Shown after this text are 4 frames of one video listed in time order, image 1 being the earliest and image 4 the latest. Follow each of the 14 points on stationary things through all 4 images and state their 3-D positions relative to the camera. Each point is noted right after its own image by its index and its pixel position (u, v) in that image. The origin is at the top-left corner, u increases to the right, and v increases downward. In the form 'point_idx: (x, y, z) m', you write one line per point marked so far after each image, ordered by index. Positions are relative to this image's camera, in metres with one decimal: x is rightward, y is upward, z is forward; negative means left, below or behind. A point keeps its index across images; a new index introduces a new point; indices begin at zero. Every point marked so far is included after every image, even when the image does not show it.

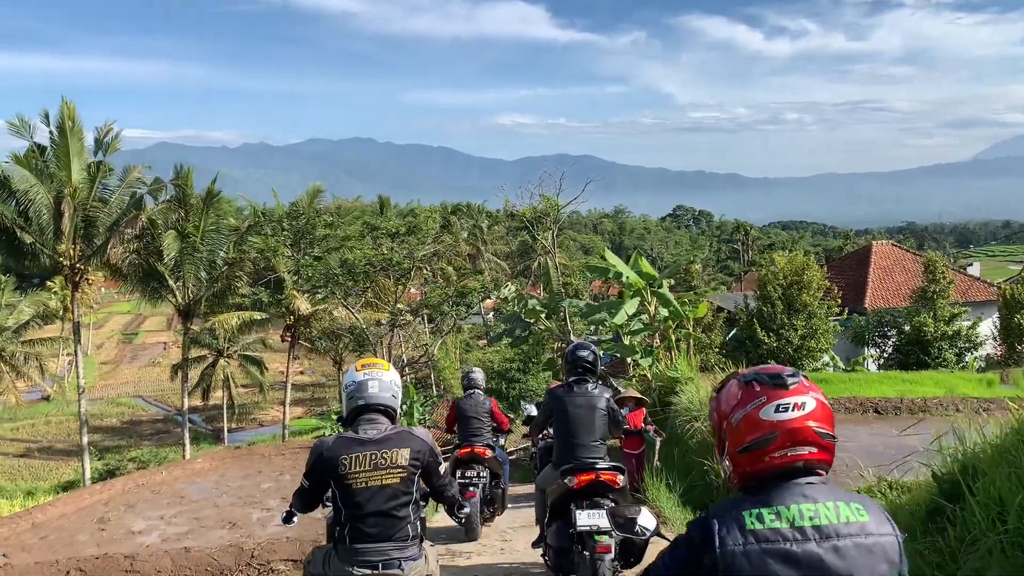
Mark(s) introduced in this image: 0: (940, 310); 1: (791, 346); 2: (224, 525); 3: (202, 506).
0: (+9.6, -0.5, +19.9) m
1: (+6.2, -1.3, +19.7) m
2: (-3.0, -2.4, +9.1) m
3: (-3.4, -2.4, +9.7) m
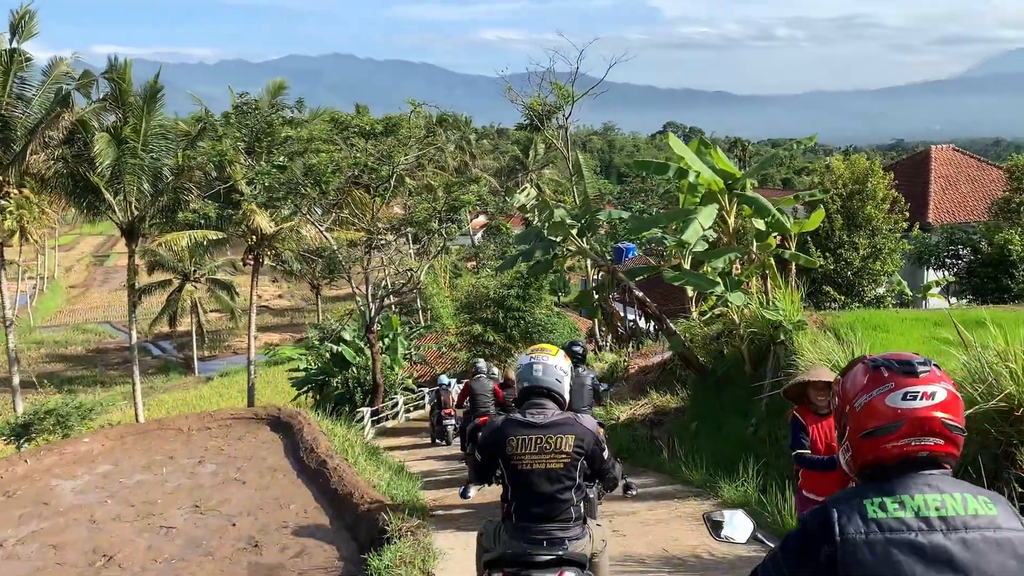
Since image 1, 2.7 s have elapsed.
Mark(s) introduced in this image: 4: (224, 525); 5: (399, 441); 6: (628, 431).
0: (+9.7, +1.2, +16.5) m
1: (+6.3, +0.3, +16.4) m
2: (-2.7, -1.8, +5.7) m
3: (-3.2, -1.7, +6.4) m
4: (-2.0, -1.7, +6.2) m
5: (-1.9, -2.7, +15.3) m
6: (+1.2, -1.5, +9.1) m
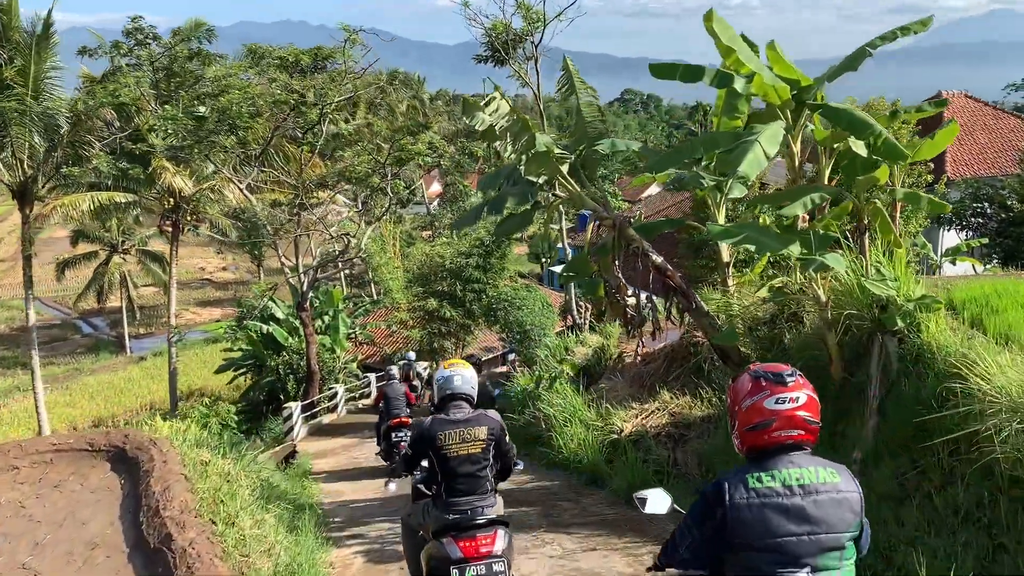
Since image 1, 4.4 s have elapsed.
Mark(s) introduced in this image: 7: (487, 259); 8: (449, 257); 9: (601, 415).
0: (+9.0, +1.8, +14.2) m
1: (+5.6, +0.9, +14.0) m
2: (-2.8, -1.6, +3.0) m
3: (-3.3, -1.5, +3.6) m
4: (-2.2, -1.5, +3.5) m
5: (-2.5, -2.2, +12.6) m
6: (+0.9, -1.2, +6.5) m
7: (-0.5, +0.6, +17.8) m
8: (-1.3, +0.6, +18.4) m
9: (+0.8, -1.1, +7.5) m
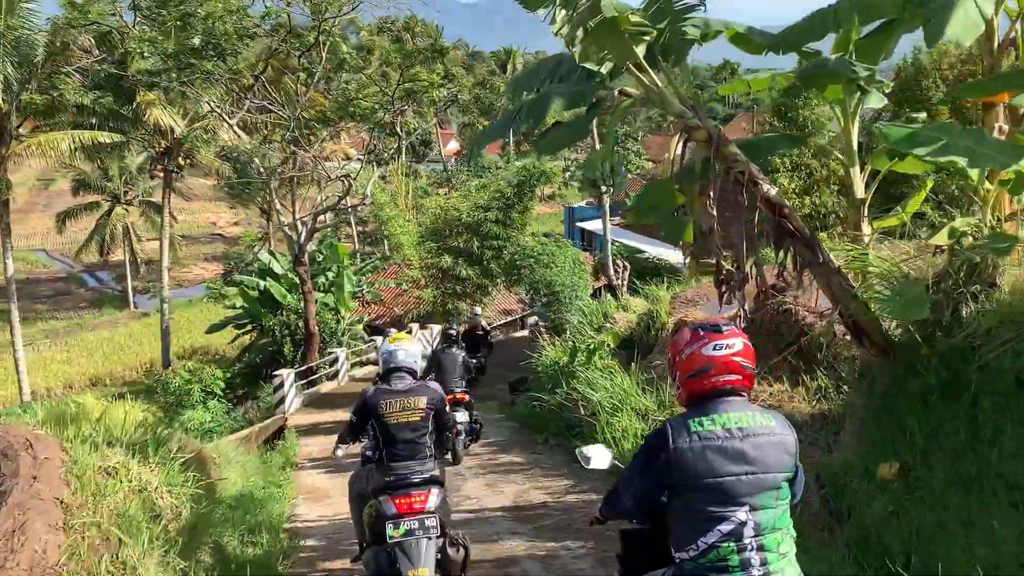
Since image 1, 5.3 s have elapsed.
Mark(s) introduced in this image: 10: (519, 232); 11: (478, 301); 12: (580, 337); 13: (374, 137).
0: (+9.4, +2.2, +12.2) m
1: (+6.0, +1.4, +12.0) m
2: (-2.7, -1.4, +1.3) m
3: (-3.1, -1.3, +1.9) m
4: (-2.0, -1.3, +1.8) m
5: (-2.2, -1.6, +10.9) m
6: (+1.1, -0.9, +4.7) m
7: (-0.1, +1.4, +15.9) m
8: (-0.8, +1.4, +16.6) m
9: (+1.0, -0.7, +5.7) m
10: (+0.1, +1.0, +16.3) m
11: (-0.7, -0.3, +17.4) m
12: (+0.7, -0.5, +8.7) m
13: (-2.2, +2.4, +14.3) m
